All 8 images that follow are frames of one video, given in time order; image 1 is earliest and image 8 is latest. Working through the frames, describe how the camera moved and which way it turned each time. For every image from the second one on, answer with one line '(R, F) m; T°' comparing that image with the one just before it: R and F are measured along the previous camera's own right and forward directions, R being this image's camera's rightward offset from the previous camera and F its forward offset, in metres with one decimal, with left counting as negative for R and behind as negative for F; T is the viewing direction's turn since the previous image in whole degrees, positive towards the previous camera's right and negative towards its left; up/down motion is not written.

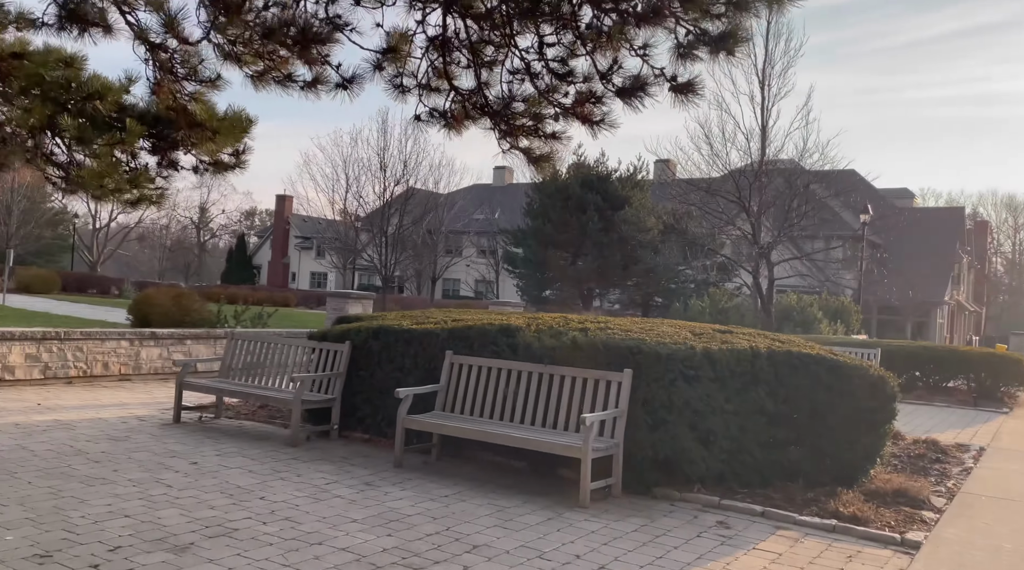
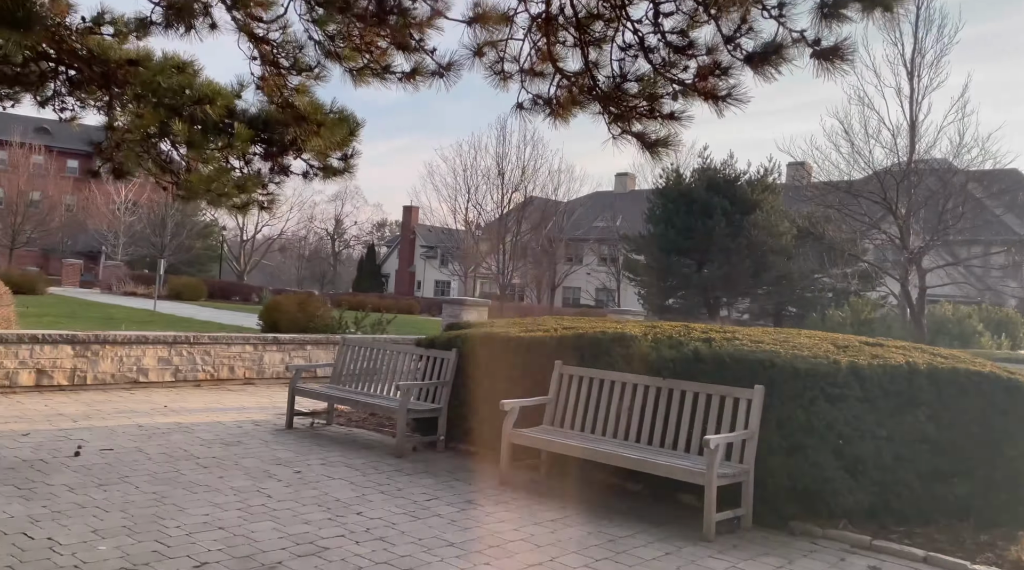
(+0.1, +0.4) m; -9°
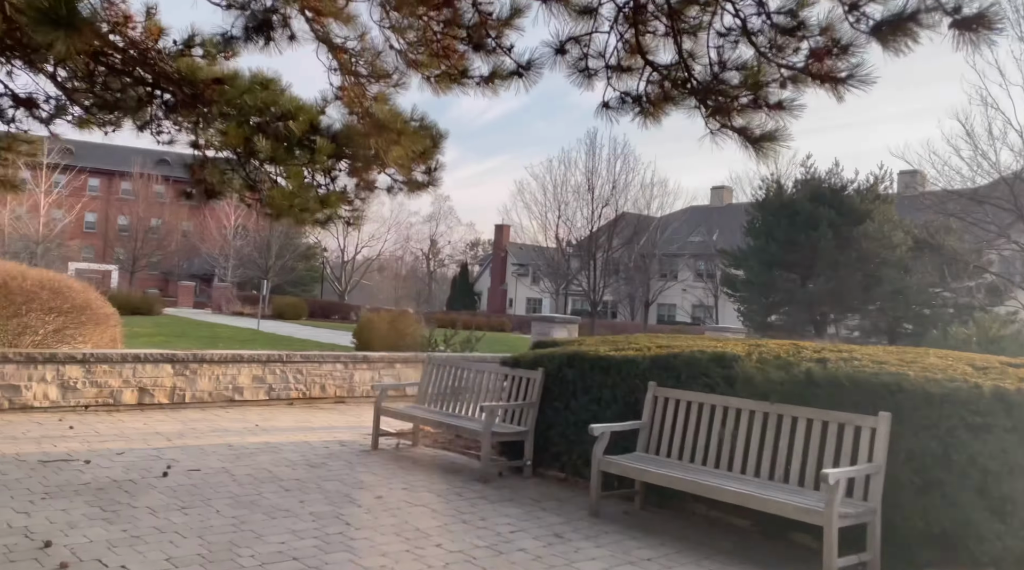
(0.0, +0.3) m; -6°
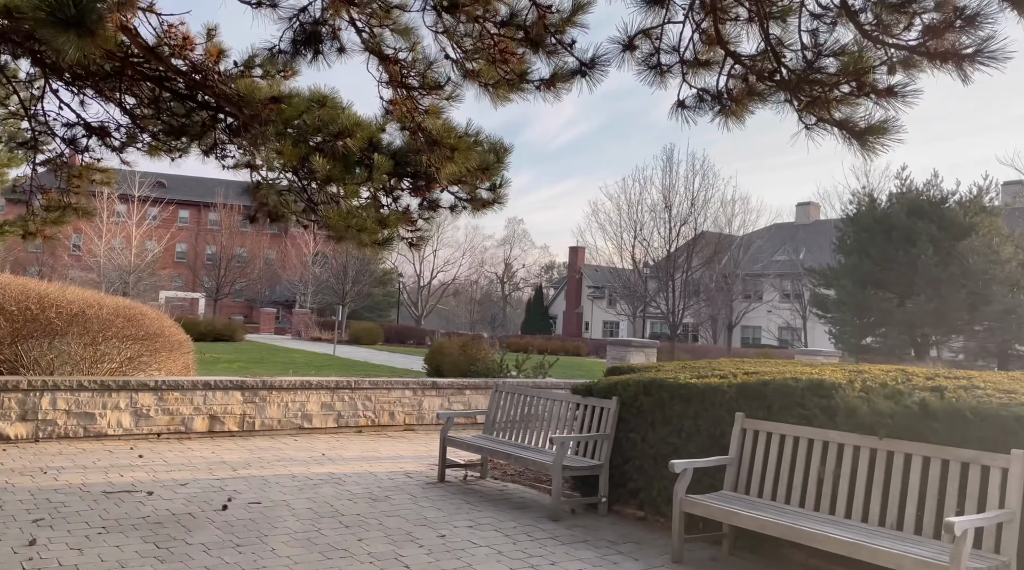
(0.0, +0.4) m; -5°
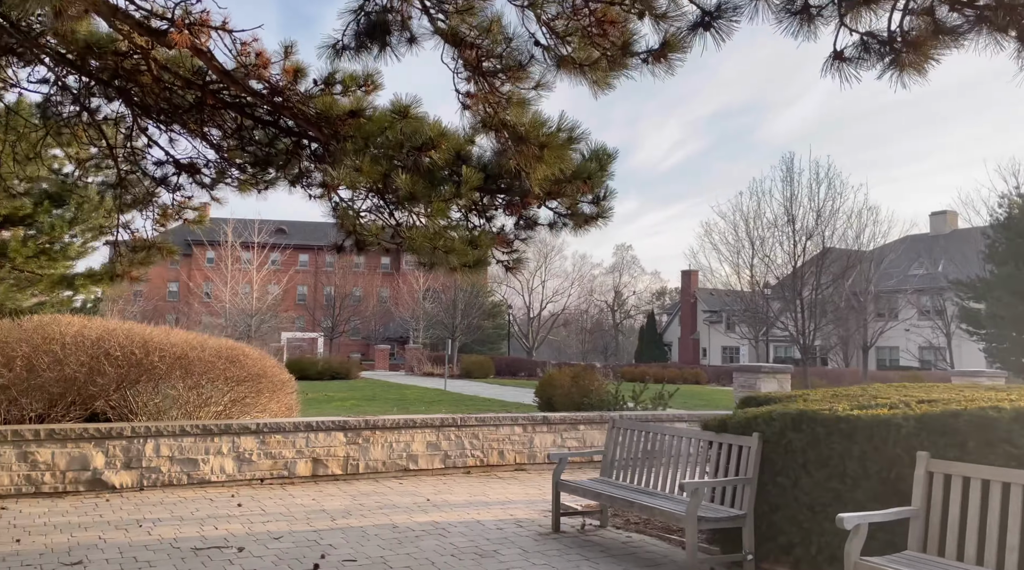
(0.0, +0.7) m; -8°
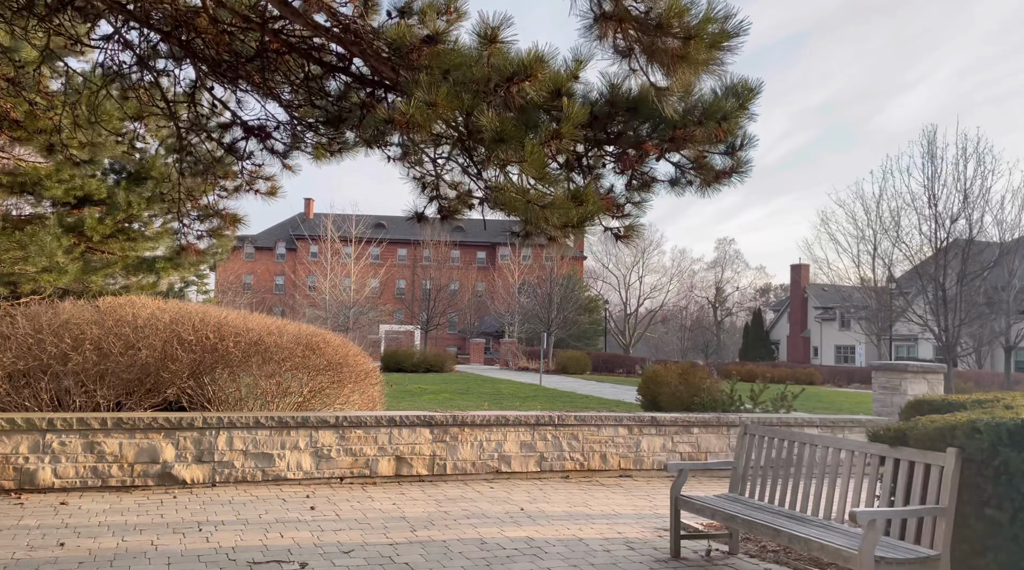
(-0.1, +1.0) m; -7°
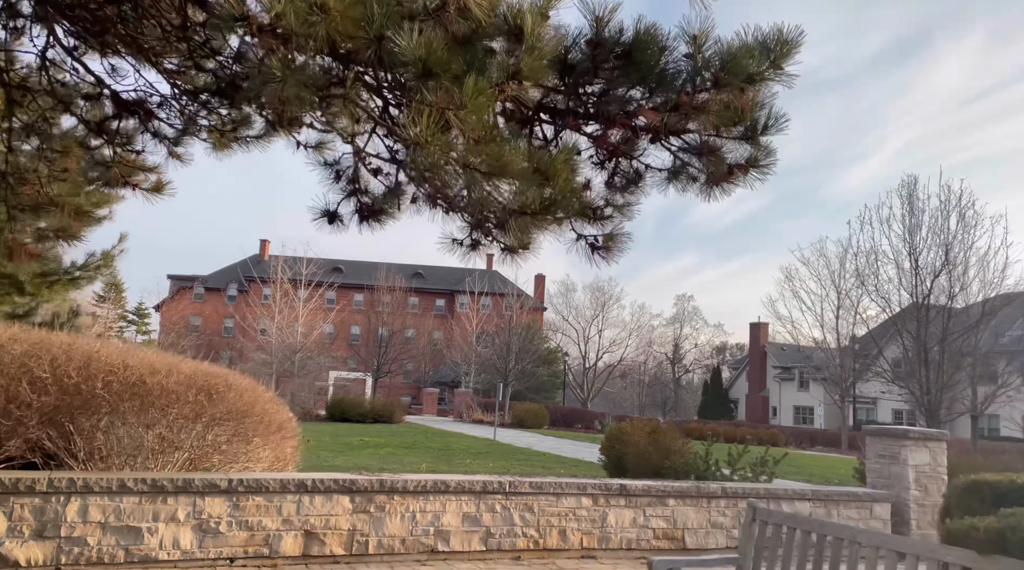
(+0.1, +1.5) m; +3°
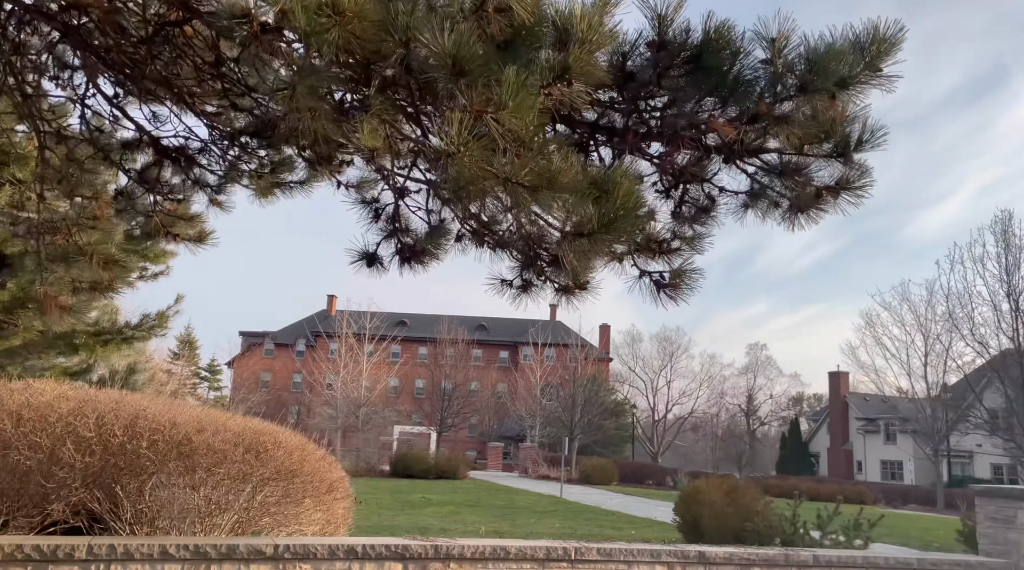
(0.0, +0.4) m; -4°
